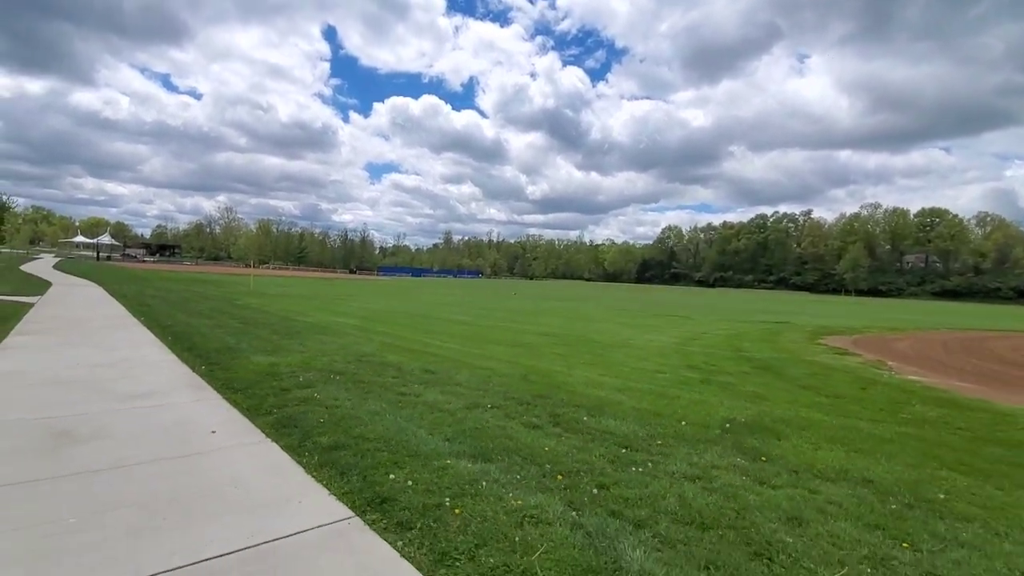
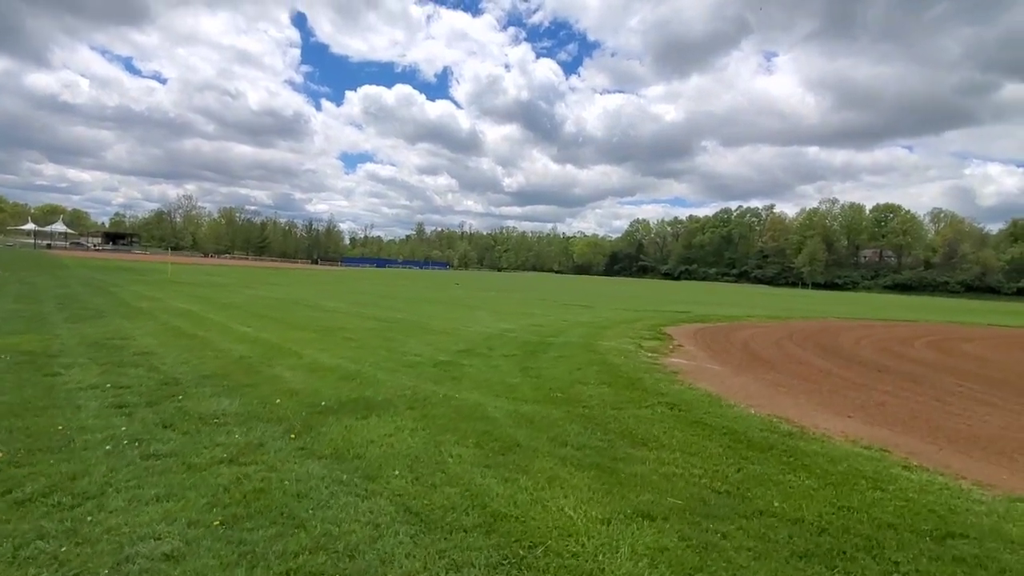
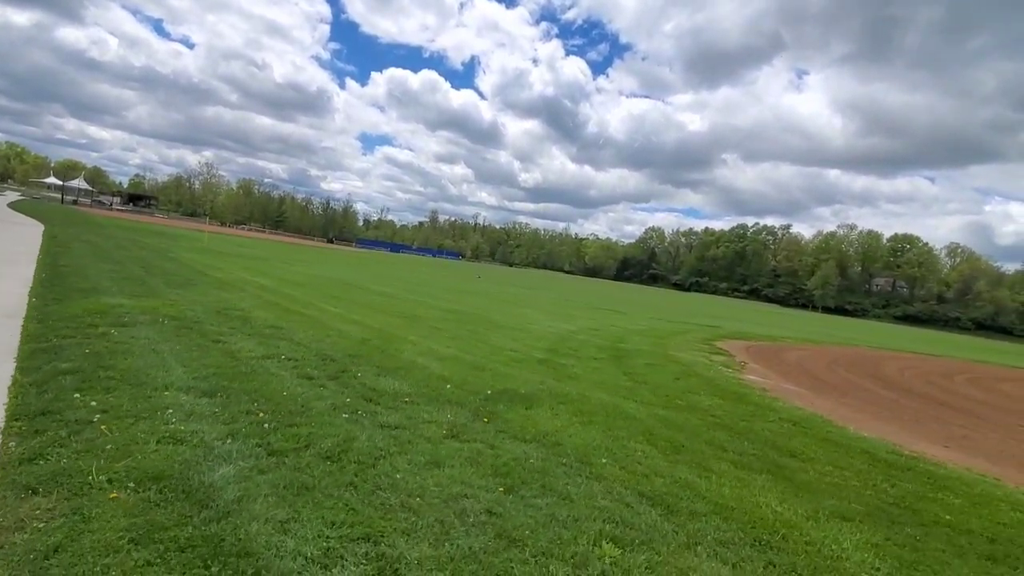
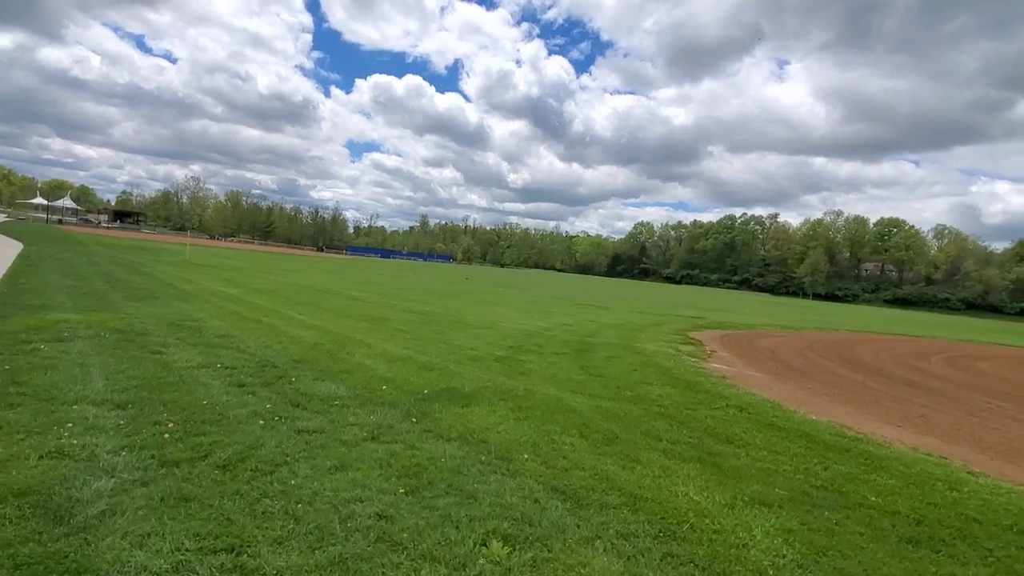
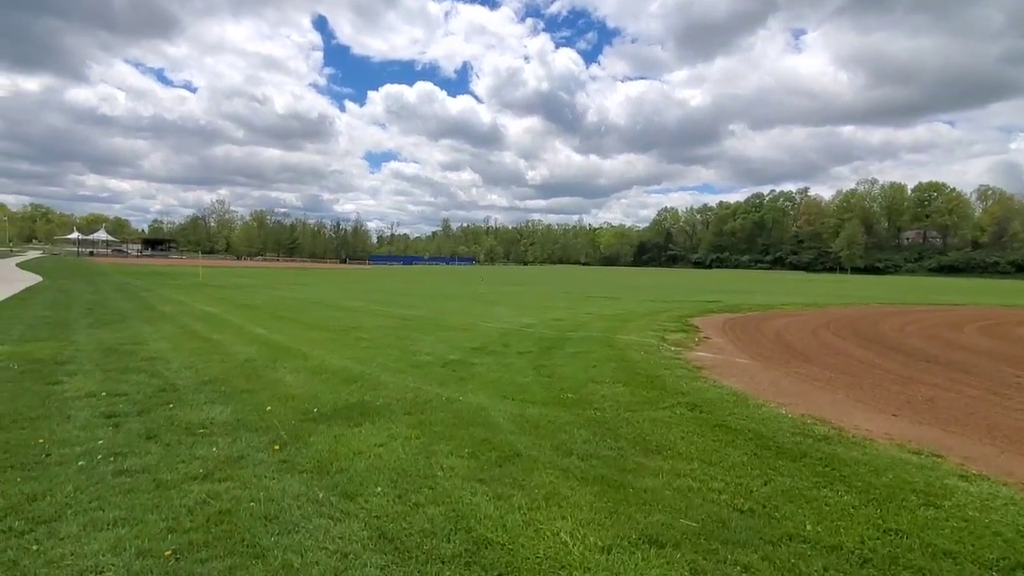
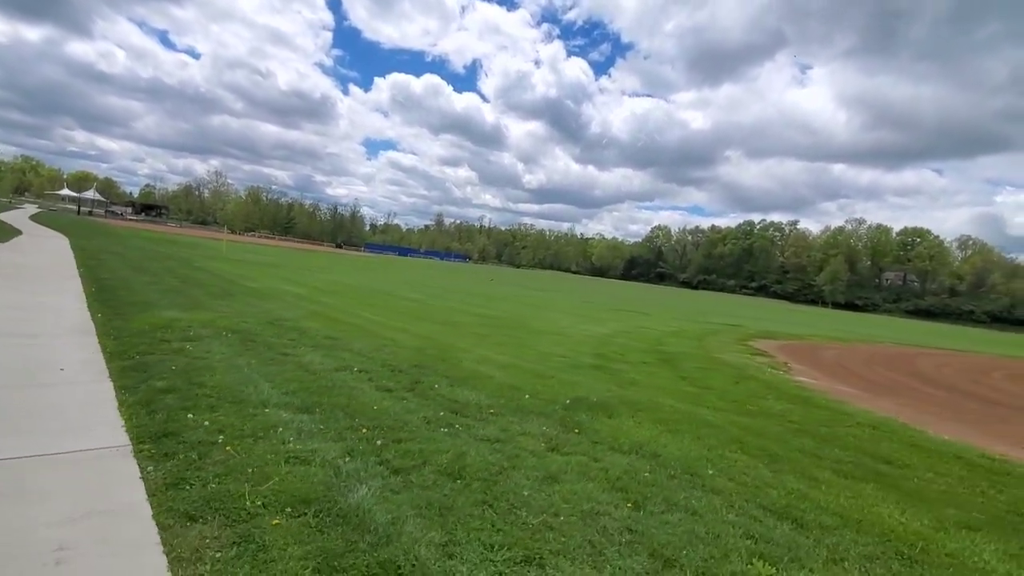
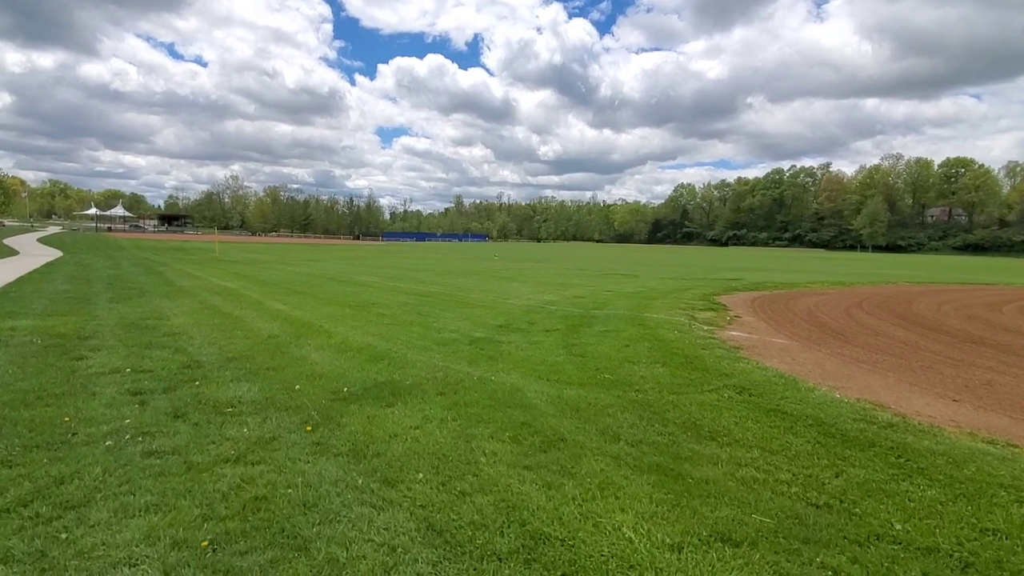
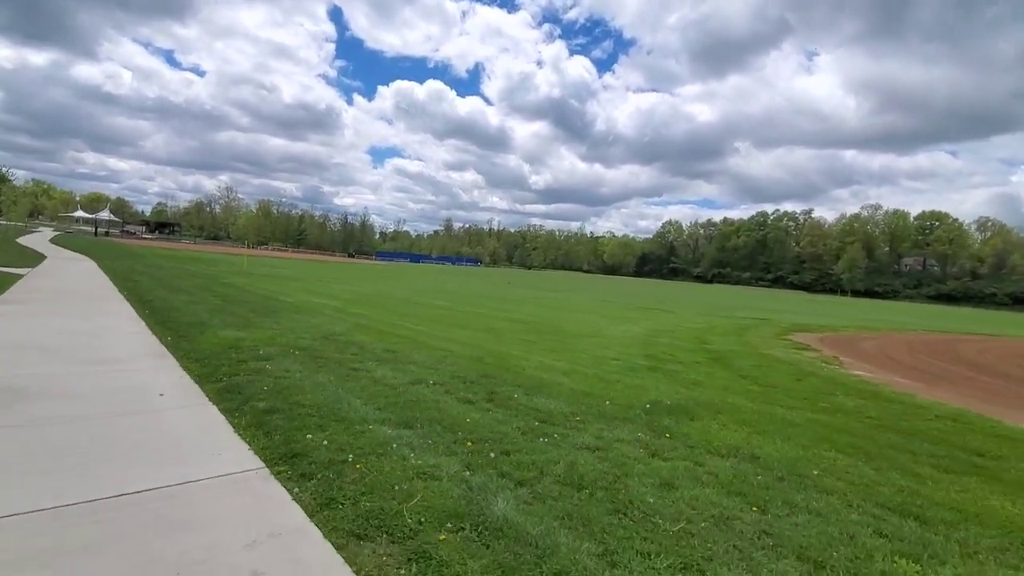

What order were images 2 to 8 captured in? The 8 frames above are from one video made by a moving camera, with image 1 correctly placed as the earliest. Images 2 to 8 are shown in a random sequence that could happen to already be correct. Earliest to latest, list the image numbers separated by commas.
8, 6, 3, 4, 2, 5, 7
